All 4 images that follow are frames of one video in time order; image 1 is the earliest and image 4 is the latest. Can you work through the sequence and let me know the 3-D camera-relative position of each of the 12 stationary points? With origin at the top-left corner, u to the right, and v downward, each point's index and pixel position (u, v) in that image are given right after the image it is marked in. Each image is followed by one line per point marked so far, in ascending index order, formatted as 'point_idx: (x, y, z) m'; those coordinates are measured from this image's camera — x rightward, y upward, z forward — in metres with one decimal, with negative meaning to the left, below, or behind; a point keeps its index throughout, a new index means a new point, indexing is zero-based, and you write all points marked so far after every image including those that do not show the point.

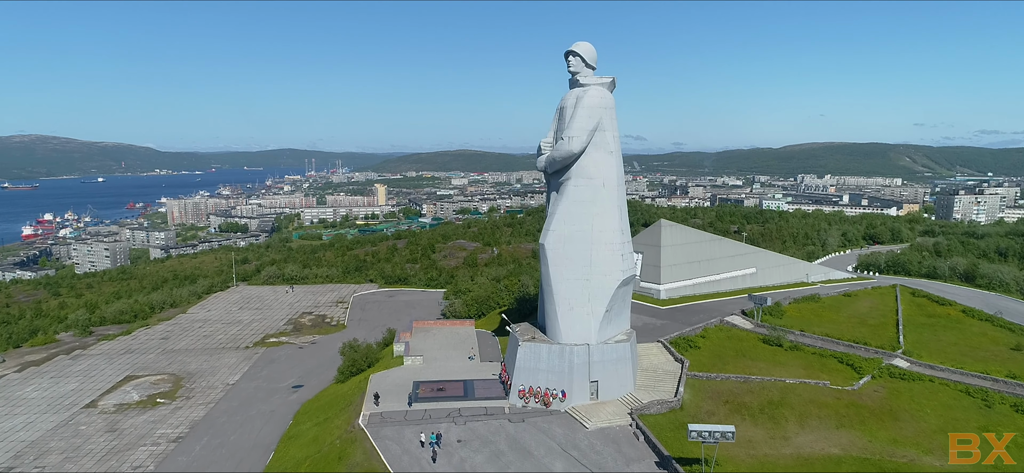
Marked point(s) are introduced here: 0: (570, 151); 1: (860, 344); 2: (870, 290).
0: (+1.1, +1.7, +11.1) m
1: (+8.6, -2.7, +13.8) m
2: (+12.8, -1.9, +19.9) m
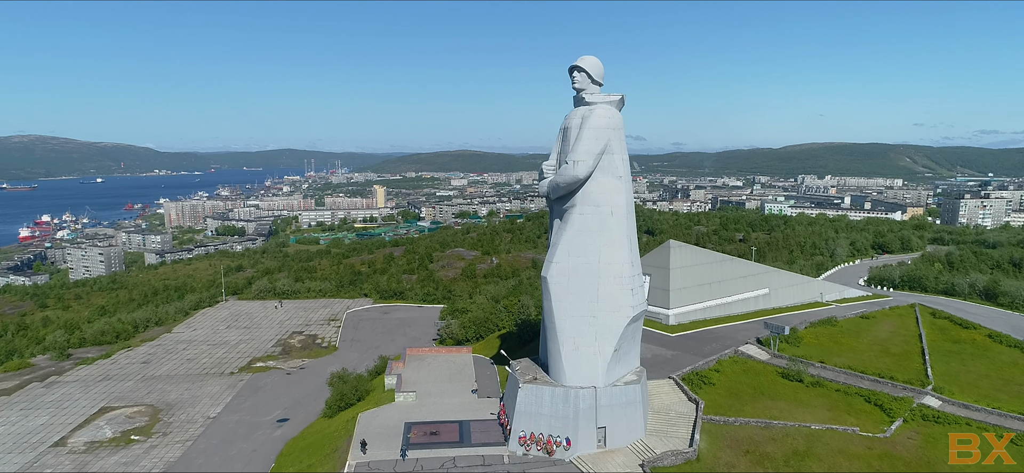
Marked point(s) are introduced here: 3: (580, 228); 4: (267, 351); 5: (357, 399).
0: (+1.1, +1.1, +10.1) m
1: (+8.6, -3.3, +12.8) m
2: (+12.8, -2.5, +18.9) m
3: (+1.3, +0.2, +10.4) m
4: (-8.6, -4.0, +19.4) m
5: (-3.9, -4.1, +14.1) m
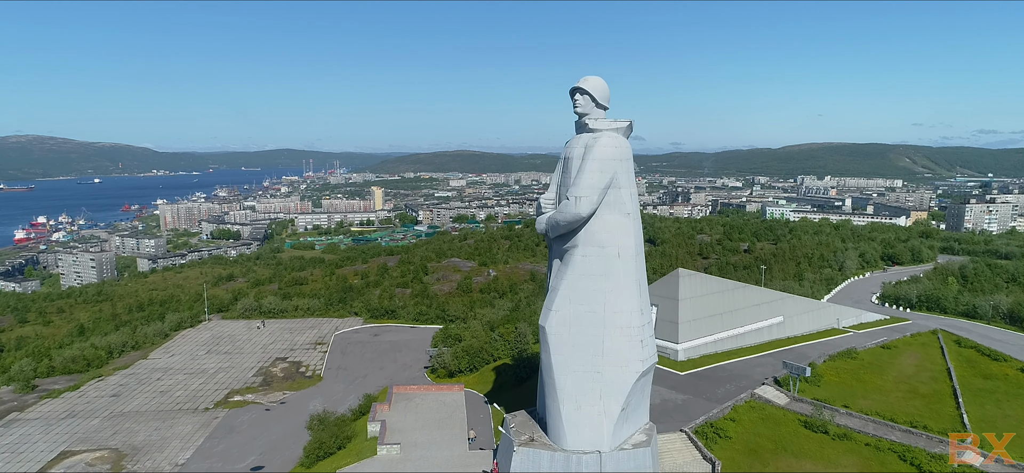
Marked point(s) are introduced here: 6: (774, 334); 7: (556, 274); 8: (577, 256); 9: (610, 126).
0: (+1.0, +0.3, +8.9) m
1: (+8.5, -4.0, +11.6) m
2: (+12.7, -3.3, +17.7) m
3: (+1.2, -0.6, +9.2) m
4: (-8.7, -4.7, +18.2) m
5: (-4.0, -4.9, +12.8) m
6: (+7.9, -2.9, +16.7) m
7: (+0.8, -0.6, +9.5) m
8: (+1.1, -0.3, +9.2) m
9: (+1.7, +1.9, +9.3) m
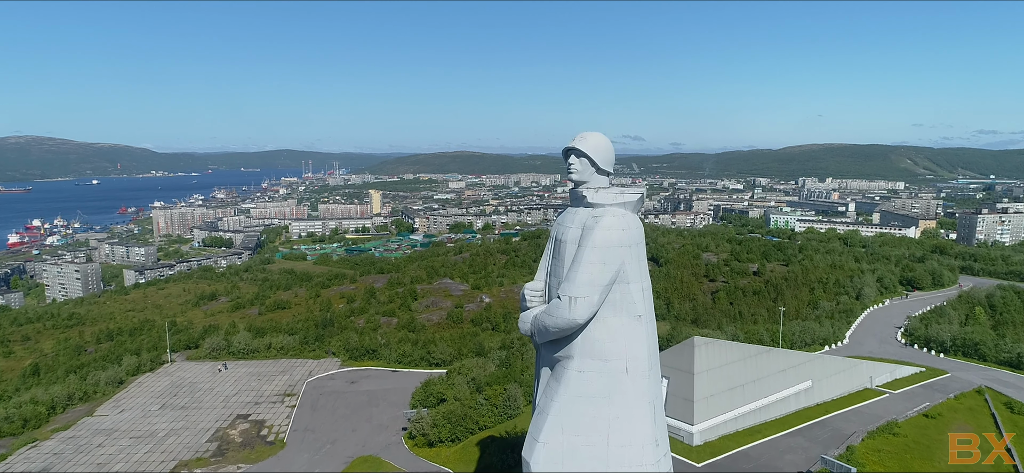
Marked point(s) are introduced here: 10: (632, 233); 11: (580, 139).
0: (+0.7, -1.0, +6.7) m
1: (+8.2, -5.4, +9.4) m
2: (+12.3, -4.7, +15.5) m
3: (+0.8, -1.9, +7.0) m
4: (-9.0, -6.1, +16.0) m
5: (-4.4, -6.2, +10.6) m
6: (+7.6, -4.3, +14.5) m
7: (+0.4, -2.0, +7.3) m
8: (+0.8, -1.7, +7.0) m
9: (+1.3, +0.5, +7.1) m
10: (+1.5, +0.1, +7.0) m
11: (+0.9, +1.3, +7.3) m
